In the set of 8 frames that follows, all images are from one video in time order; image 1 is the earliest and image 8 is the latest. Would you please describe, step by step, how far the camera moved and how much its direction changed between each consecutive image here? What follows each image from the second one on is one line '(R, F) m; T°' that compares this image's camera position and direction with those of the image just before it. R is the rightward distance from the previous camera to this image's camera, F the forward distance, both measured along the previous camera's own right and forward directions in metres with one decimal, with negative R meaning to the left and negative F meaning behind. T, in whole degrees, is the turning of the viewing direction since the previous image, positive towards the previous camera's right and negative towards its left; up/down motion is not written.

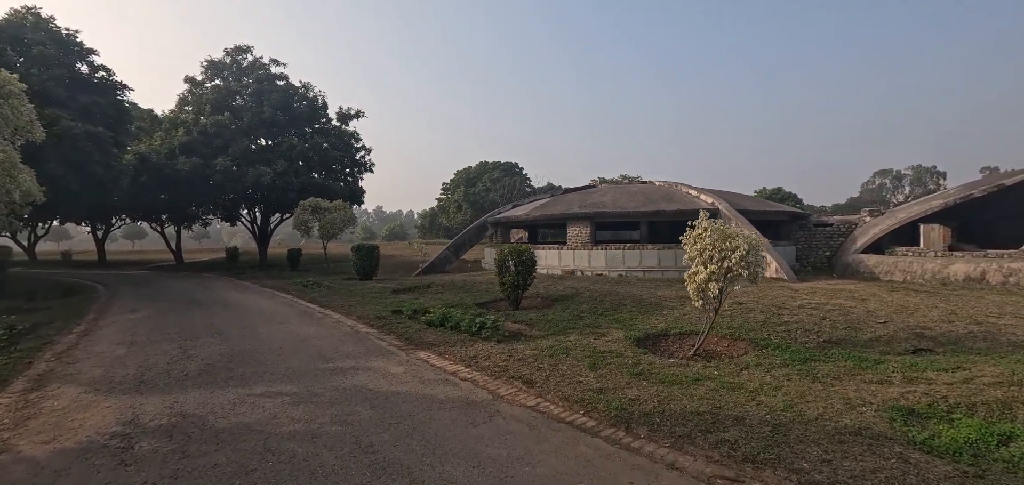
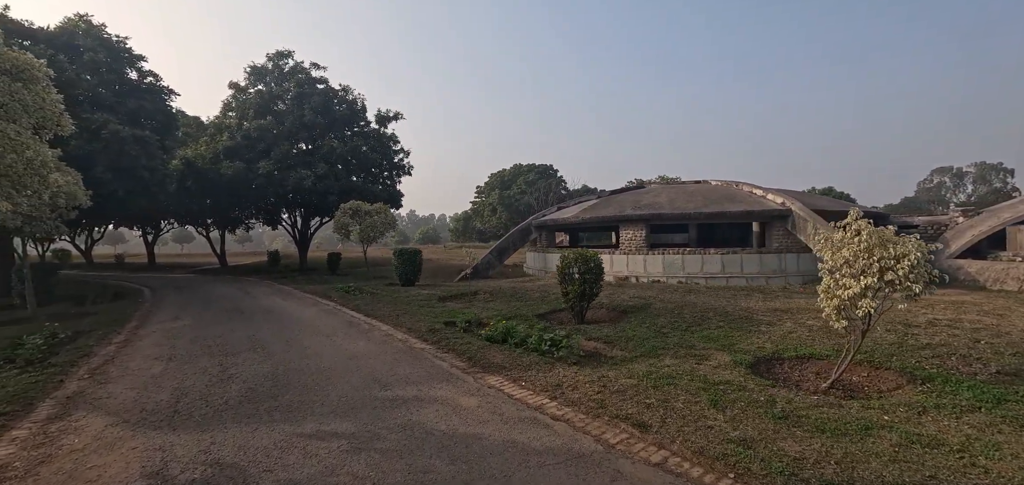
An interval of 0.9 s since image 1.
(-0.7, +1.1) m; -4°
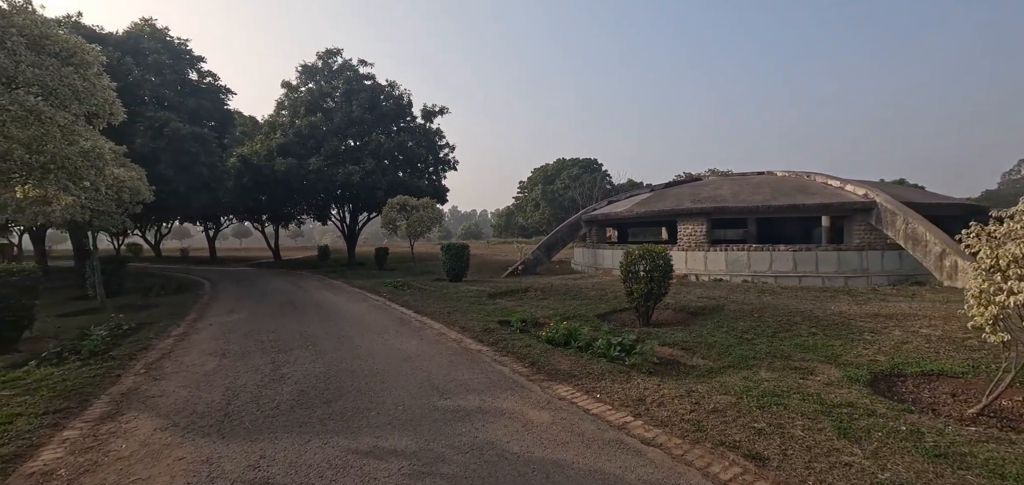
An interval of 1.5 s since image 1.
(-0.4, +0.6) m; -5°
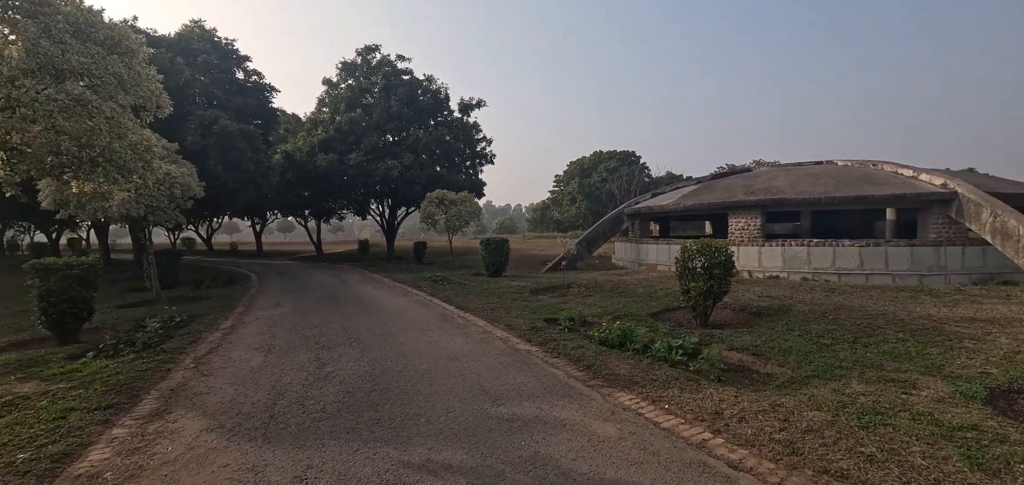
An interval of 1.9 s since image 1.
(-0.2, +0.4) m; -4°
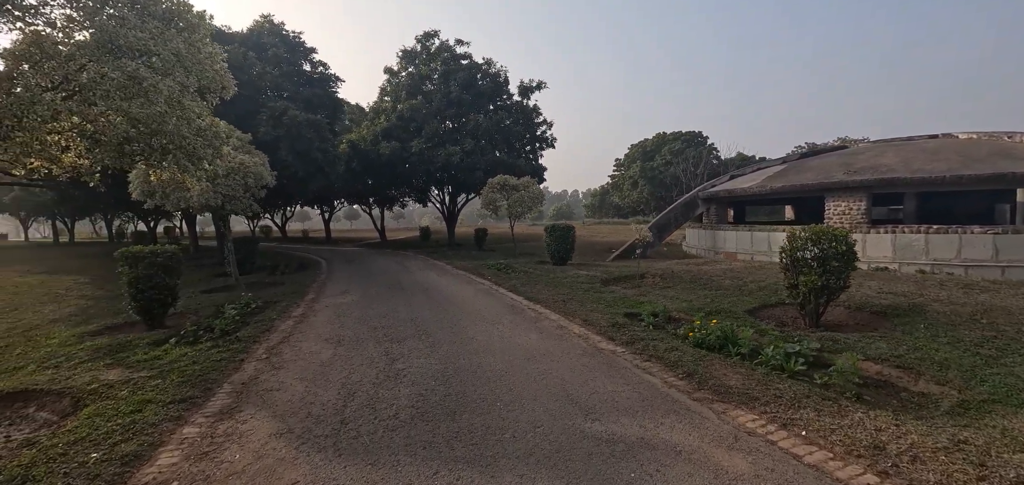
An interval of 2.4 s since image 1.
(-0.3, +0.6) m; -7°
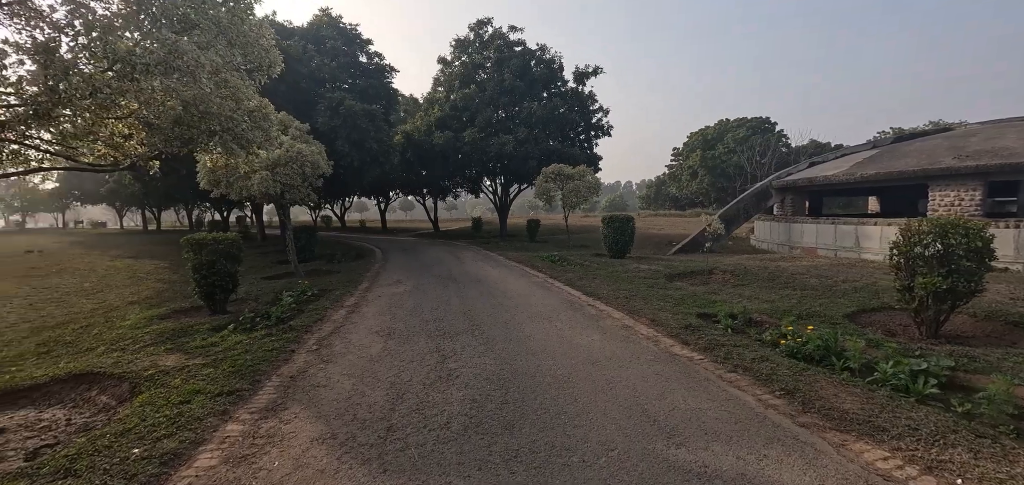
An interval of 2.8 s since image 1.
(-0.1, +0.5) m; -6°
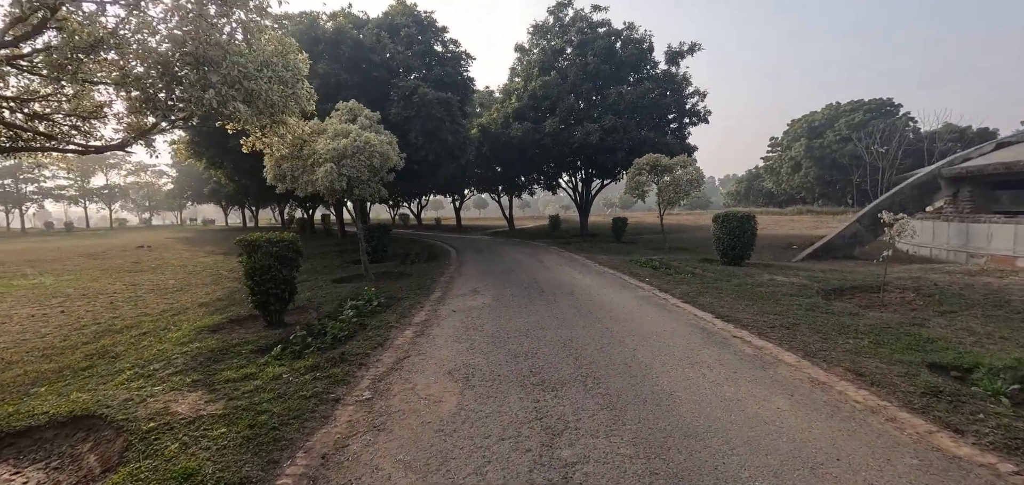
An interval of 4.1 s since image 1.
(-0.6, +1.9) m; -9°
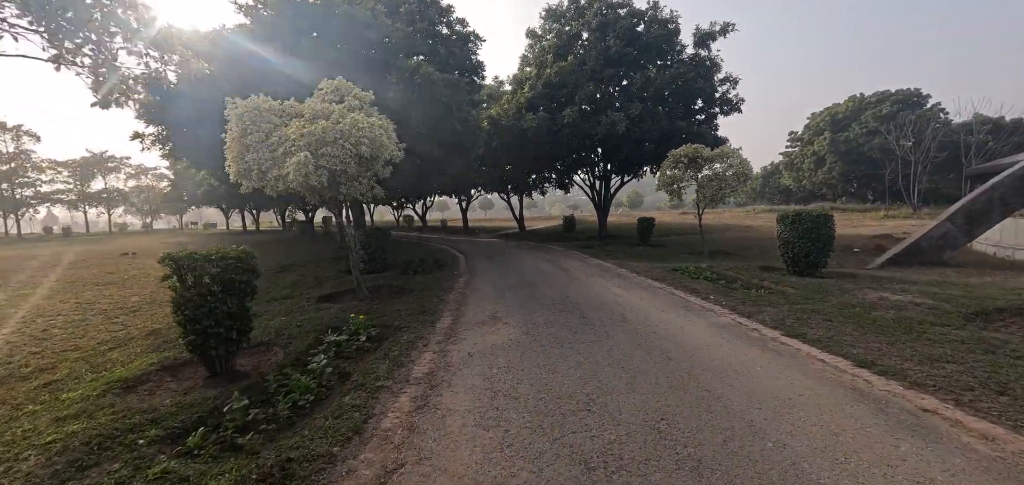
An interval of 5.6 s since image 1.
(-0.4, +2.2) m; -1°
